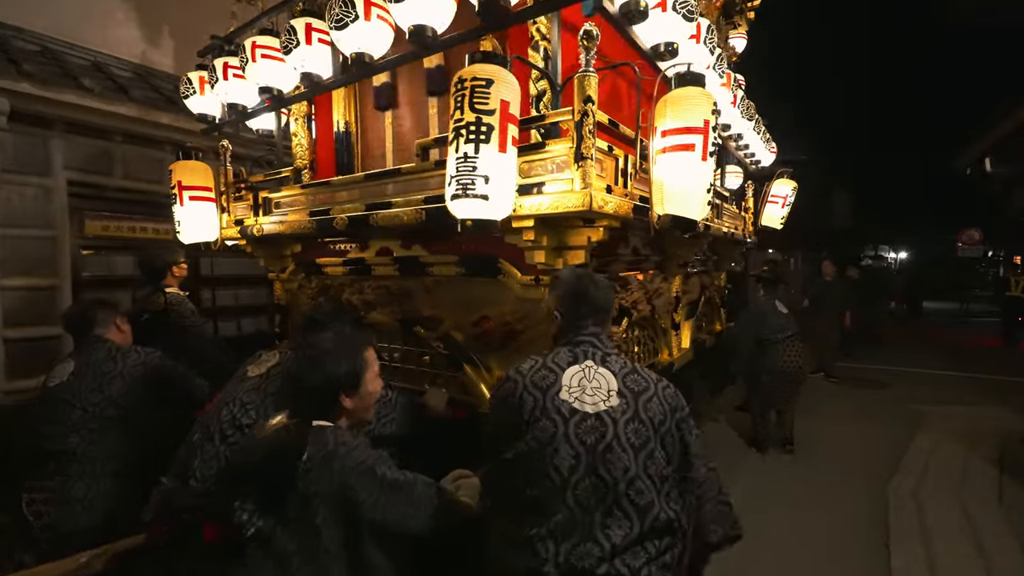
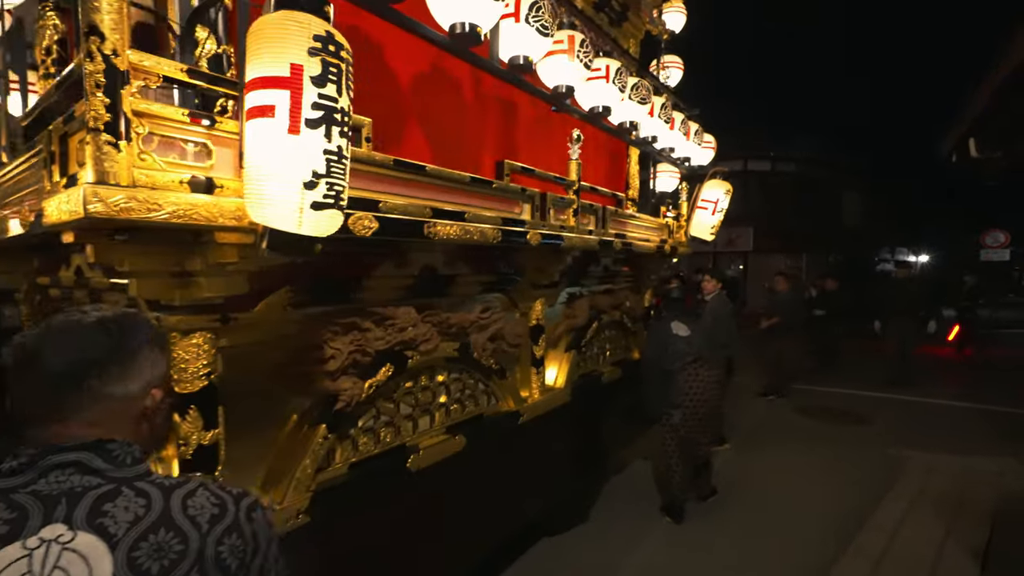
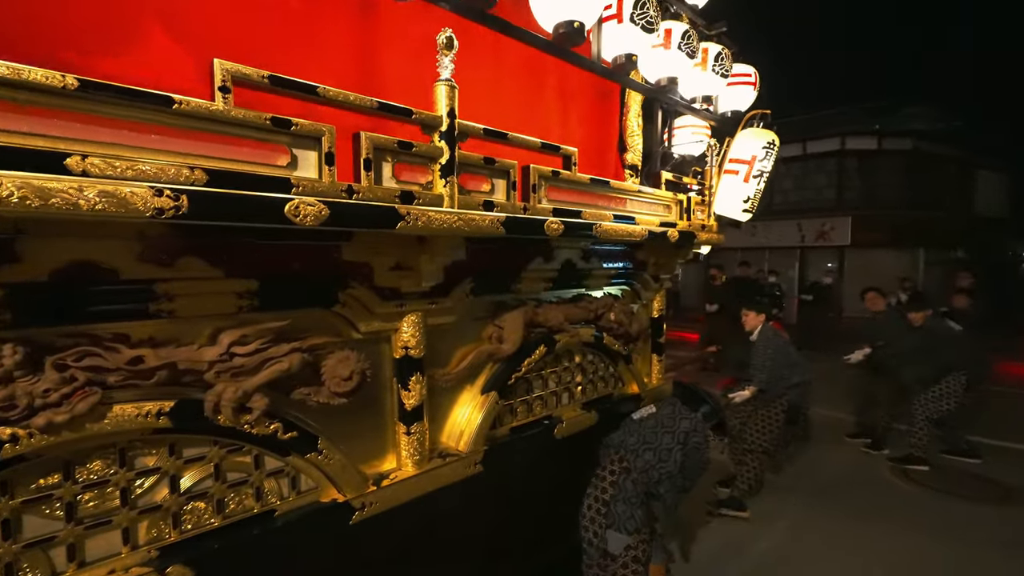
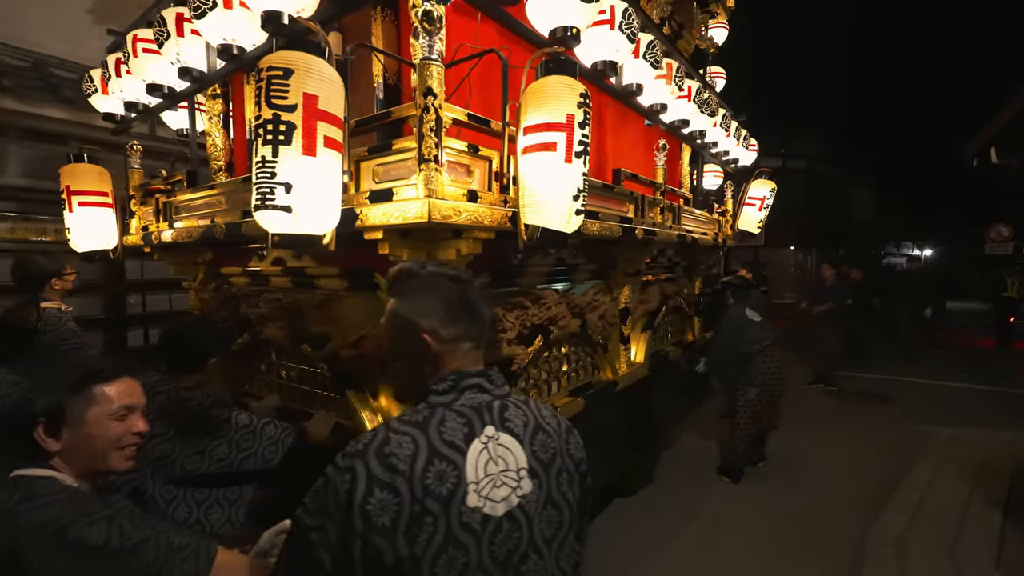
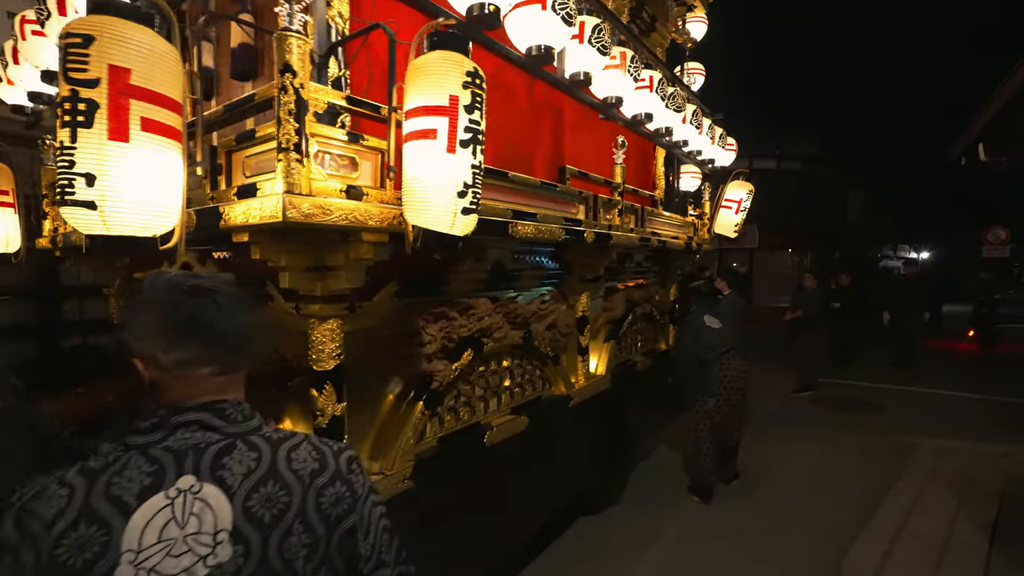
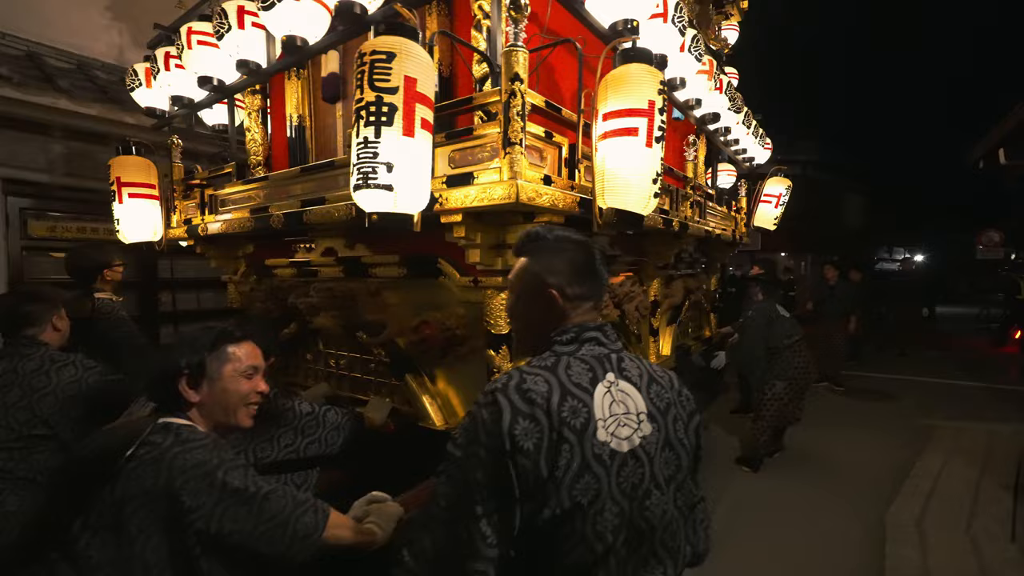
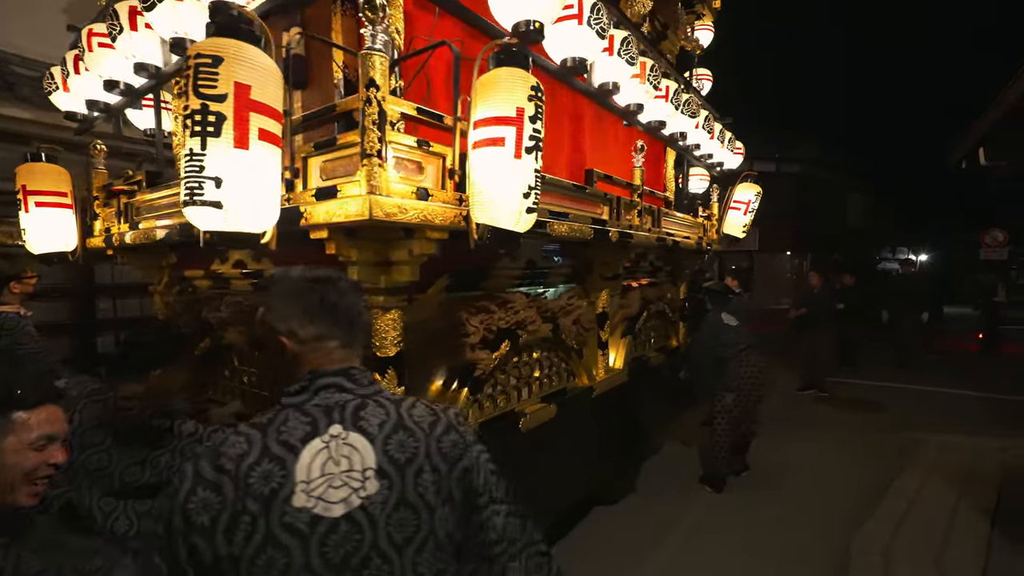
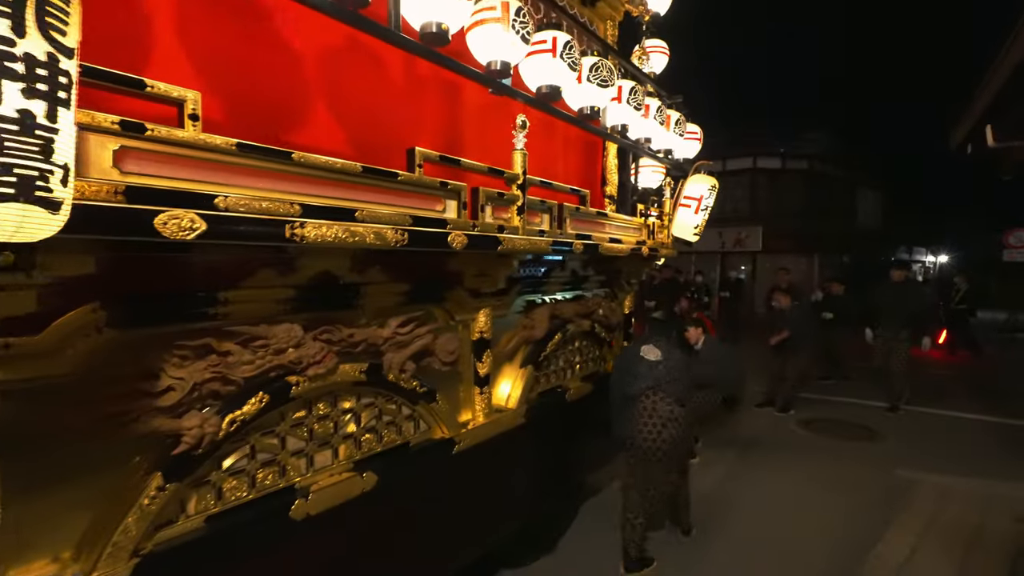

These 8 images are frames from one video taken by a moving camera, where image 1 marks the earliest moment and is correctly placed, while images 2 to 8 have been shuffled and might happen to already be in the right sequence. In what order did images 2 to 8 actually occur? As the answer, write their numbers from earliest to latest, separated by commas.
6, 4, 7, 5, 2, 8, 3
